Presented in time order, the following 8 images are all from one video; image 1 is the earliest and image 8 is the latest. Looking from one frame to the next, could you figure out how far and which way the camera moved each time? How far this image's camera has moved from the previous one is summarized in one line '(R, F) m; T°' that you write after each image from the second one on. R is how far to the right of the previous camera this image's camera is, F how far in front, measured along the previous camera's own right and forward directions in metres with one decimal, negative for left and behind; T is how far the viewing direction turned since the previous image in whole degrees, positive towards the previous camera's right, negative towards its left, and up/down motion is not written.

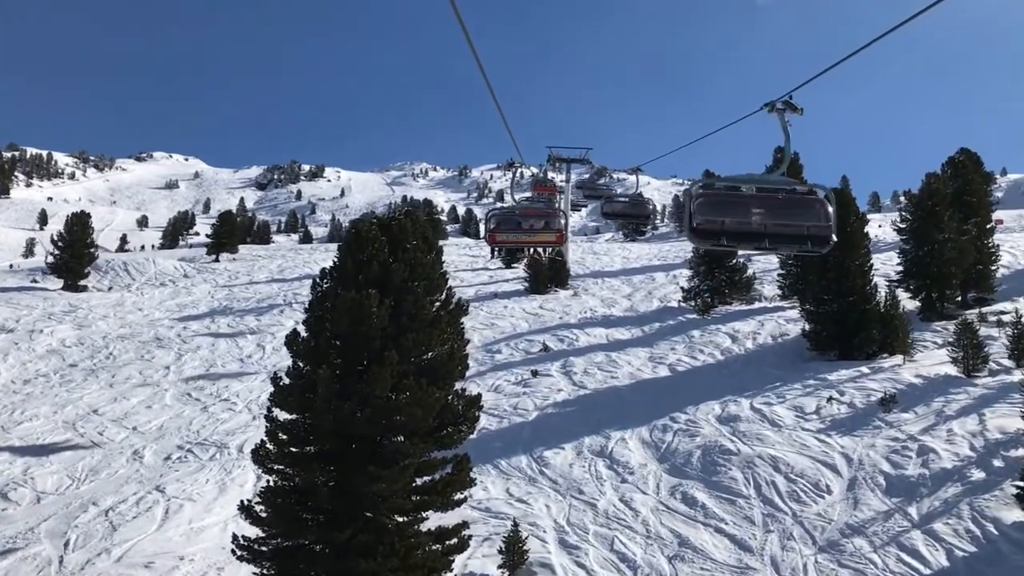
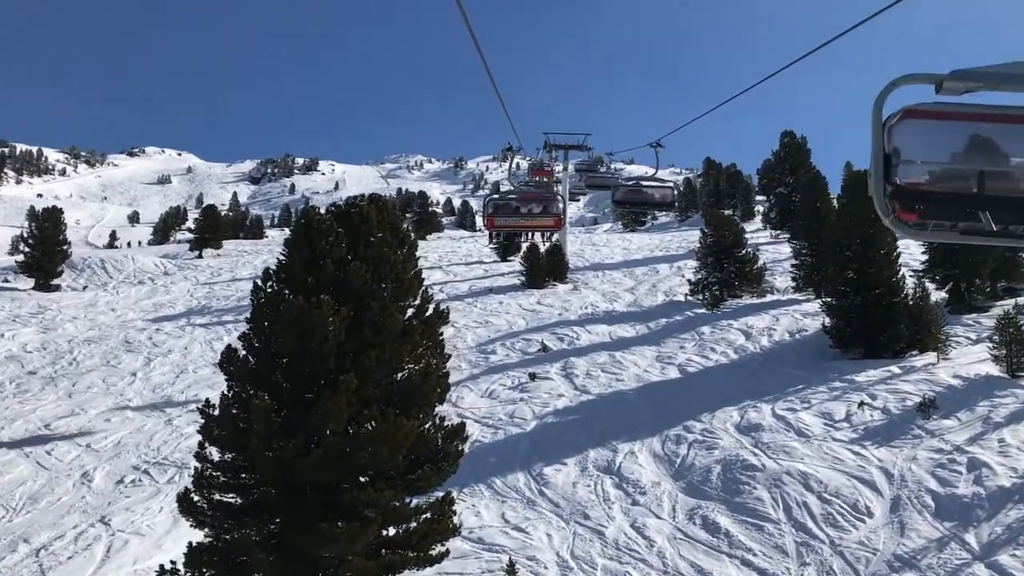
(+0.1, +1.7) m; 0°
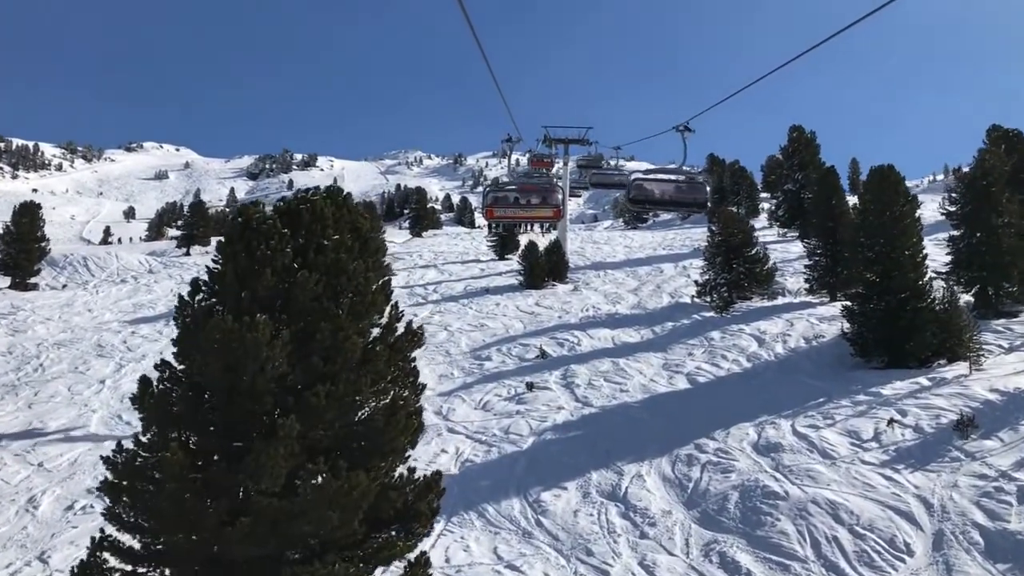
(+0.1, +1.3) m; 0°
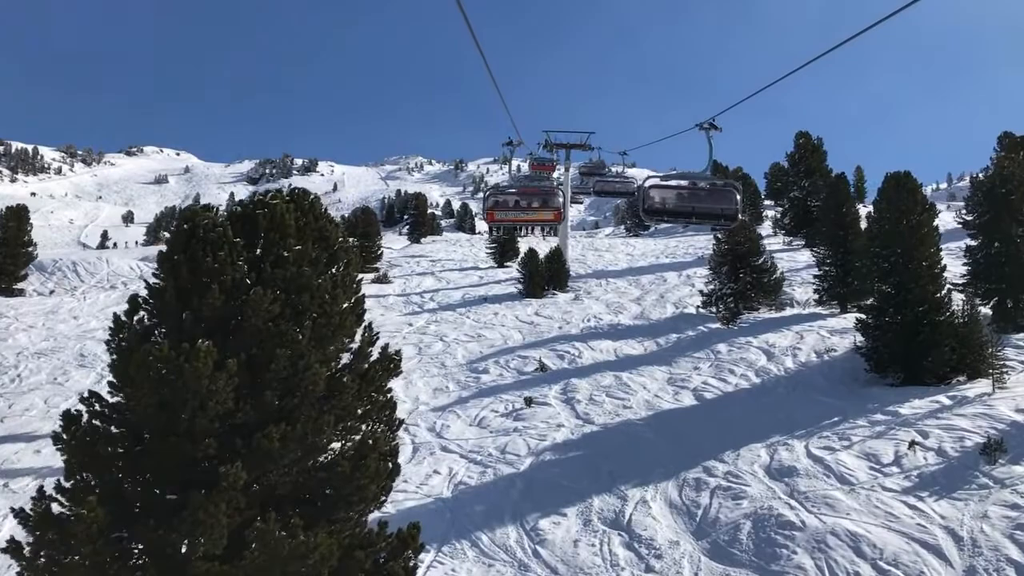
(+0.1, +0.8) m; 0°
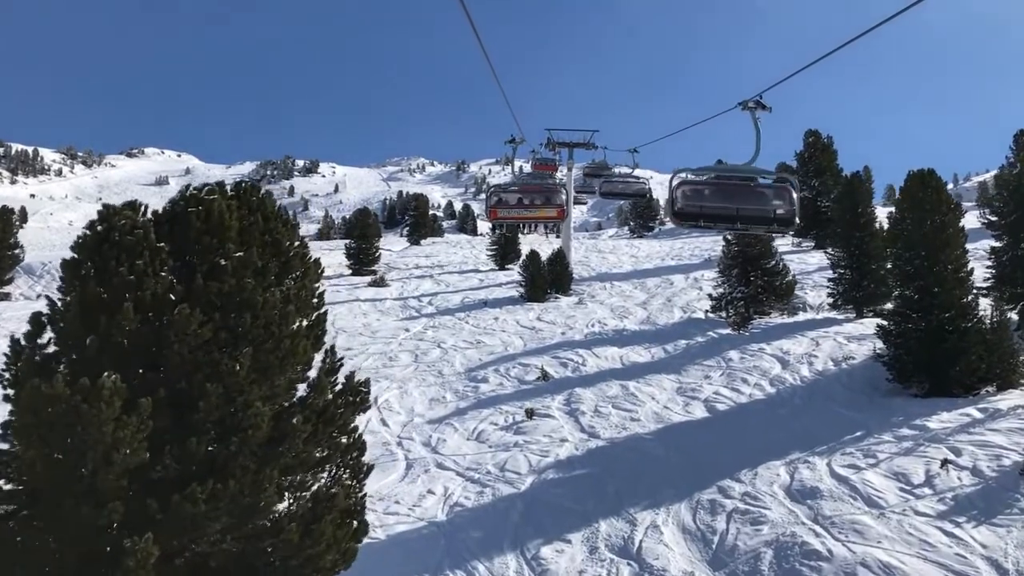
(0.0, +0.9) m; 0°
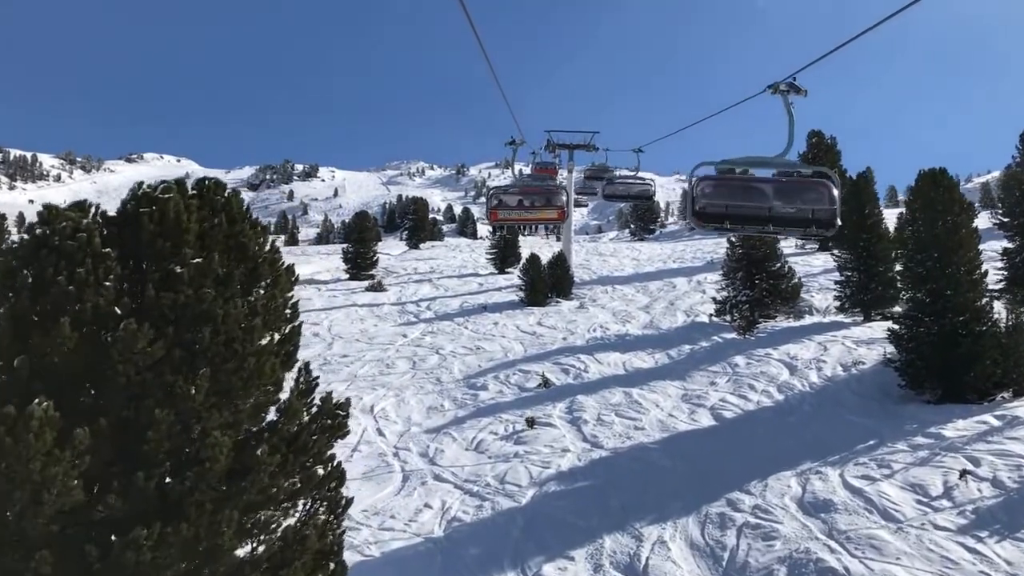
(0.0, +0.5) m; 0°
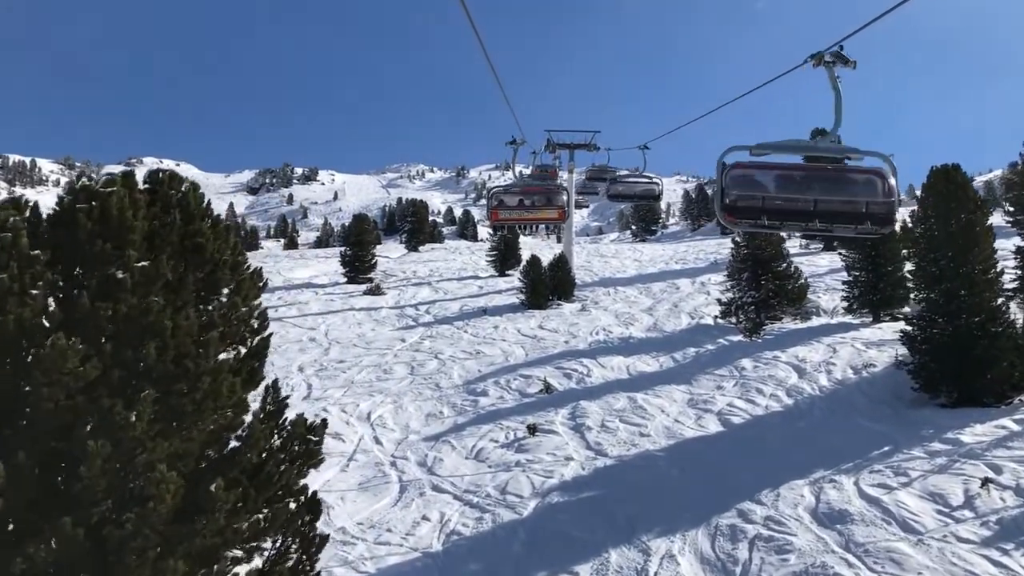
(0.0, +0.5) m; 0°
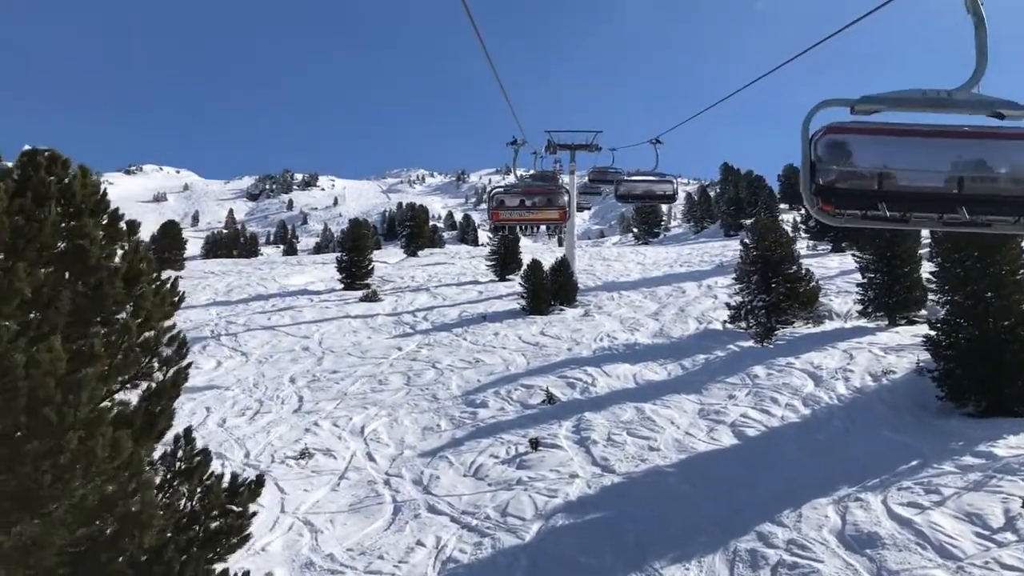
(0.0, +0.8) m; 0°
